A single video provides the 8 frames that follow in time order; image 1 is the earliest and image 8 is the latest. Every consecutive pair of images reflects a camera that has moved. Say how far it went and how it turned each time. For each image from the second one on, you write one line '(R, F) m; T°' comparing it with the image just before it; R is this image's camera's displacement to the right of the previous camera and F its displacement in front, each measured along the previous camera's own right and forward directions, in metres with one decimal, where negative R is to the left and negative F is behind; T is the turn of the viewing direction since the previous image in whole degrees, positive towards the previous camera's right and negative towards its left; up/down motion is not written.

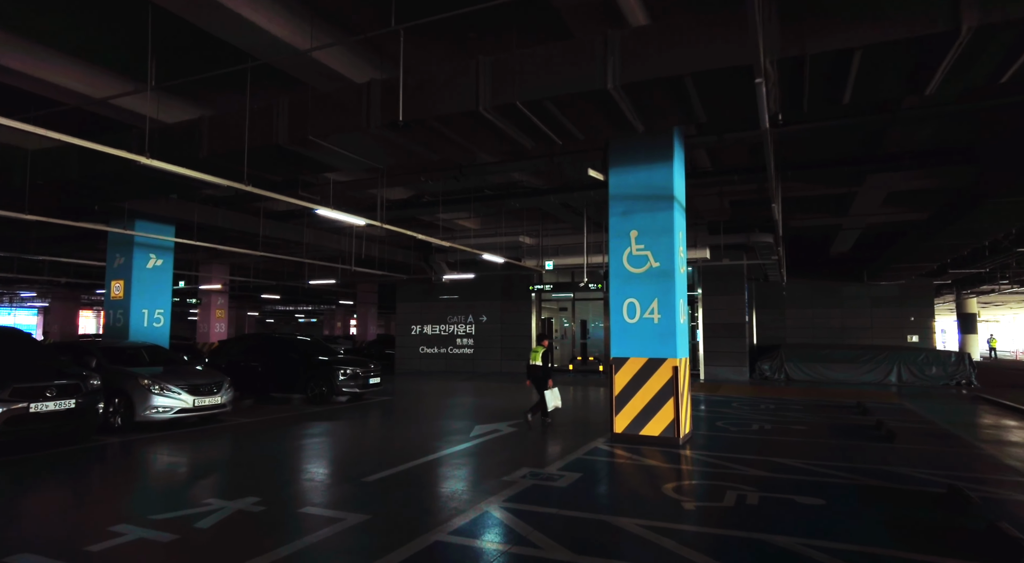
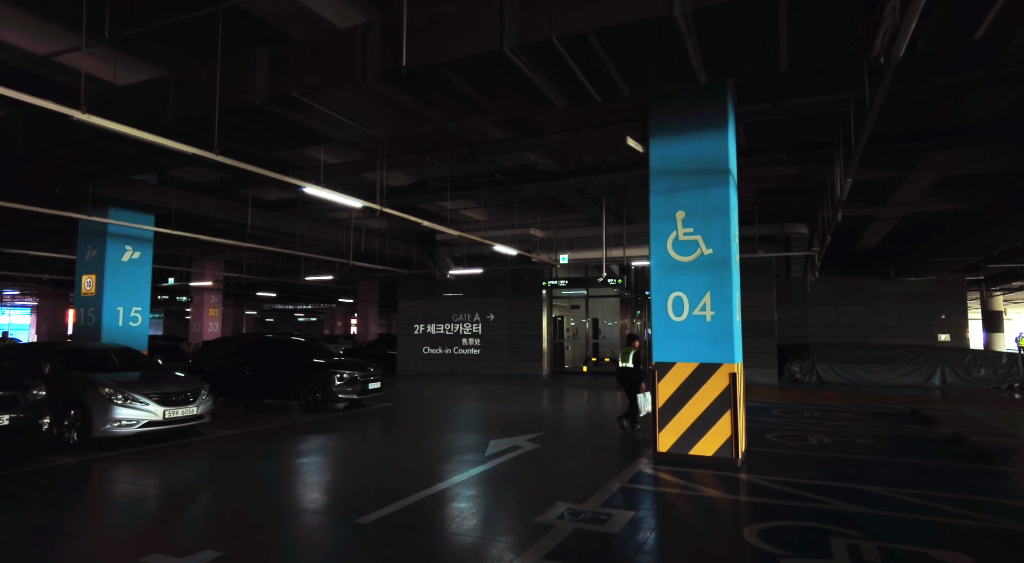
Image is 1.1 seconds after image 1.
(-0.3, +1.3) m; 0°
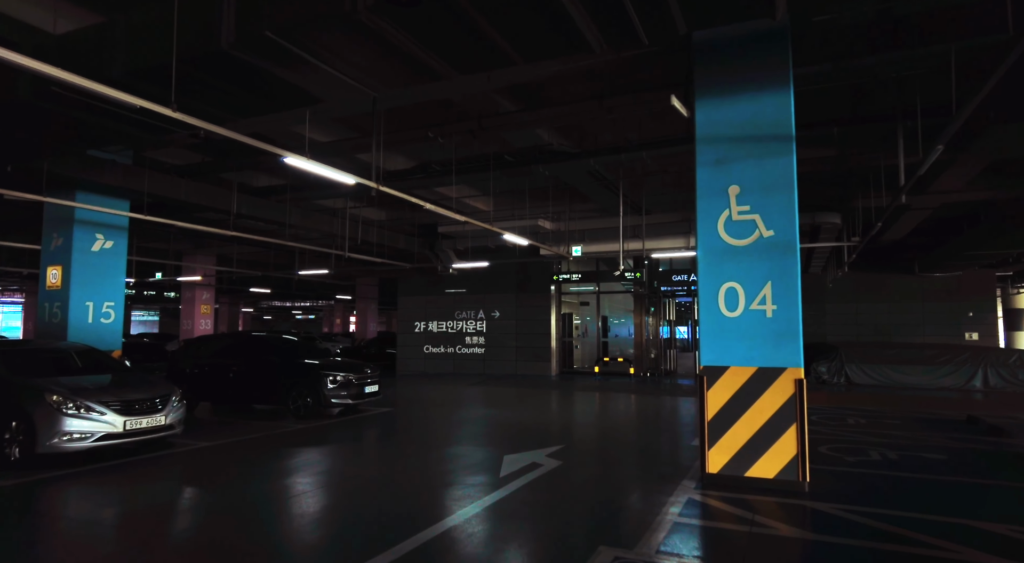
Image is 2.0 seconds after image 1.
(-0.2, +1.1) m; 0°
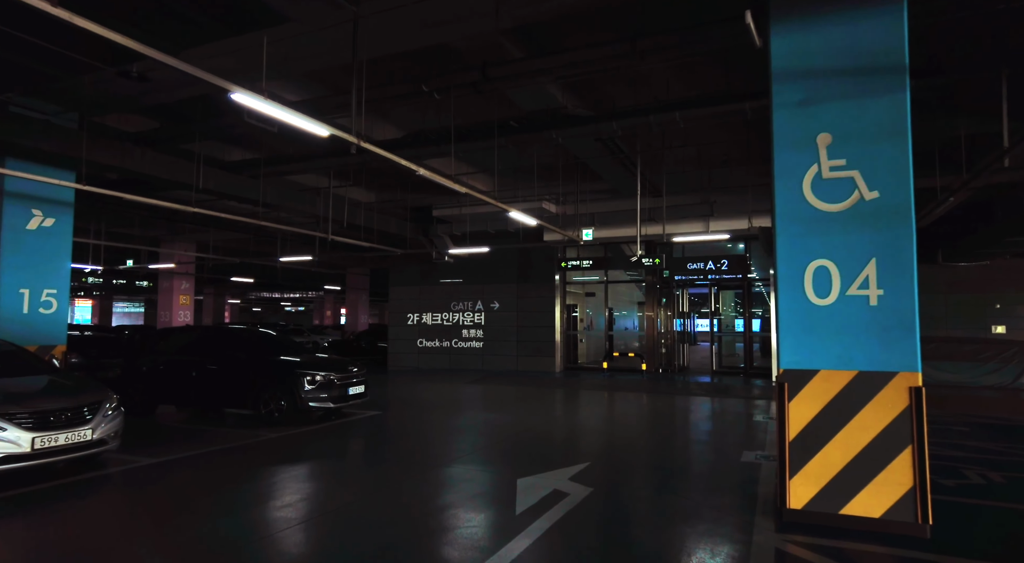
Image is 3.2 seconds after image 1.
(-0.2, +1.4) m; +1°
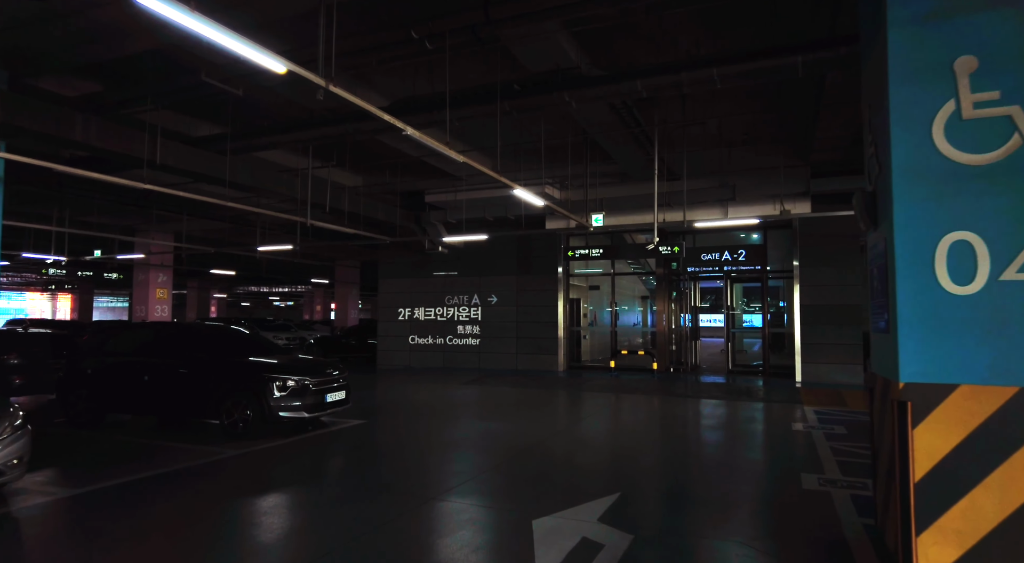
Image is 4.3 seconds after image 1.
(-0.1, +1.3) m; +1°
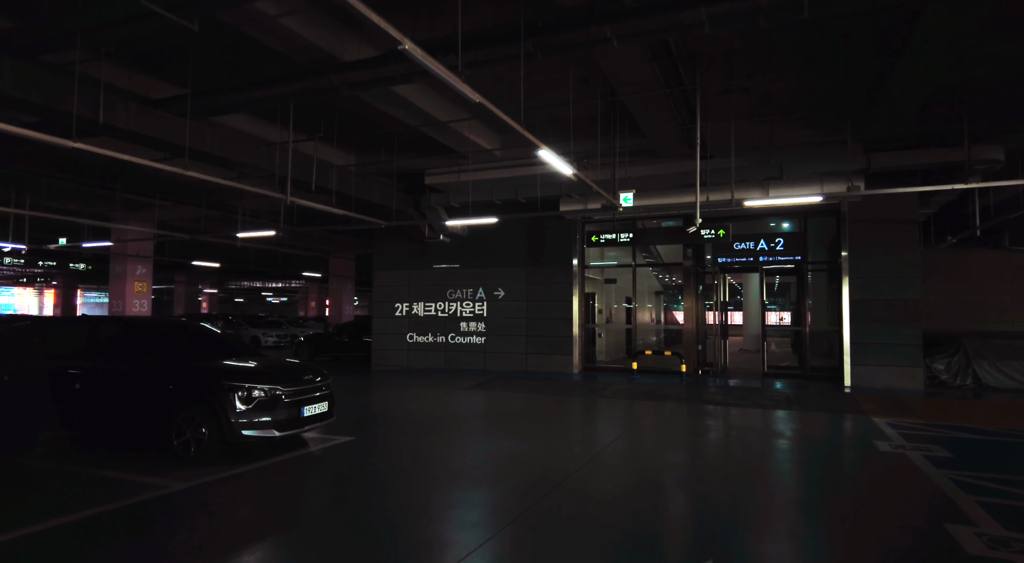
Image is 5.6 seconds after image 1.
(-0.3, +1.6) m; 0°
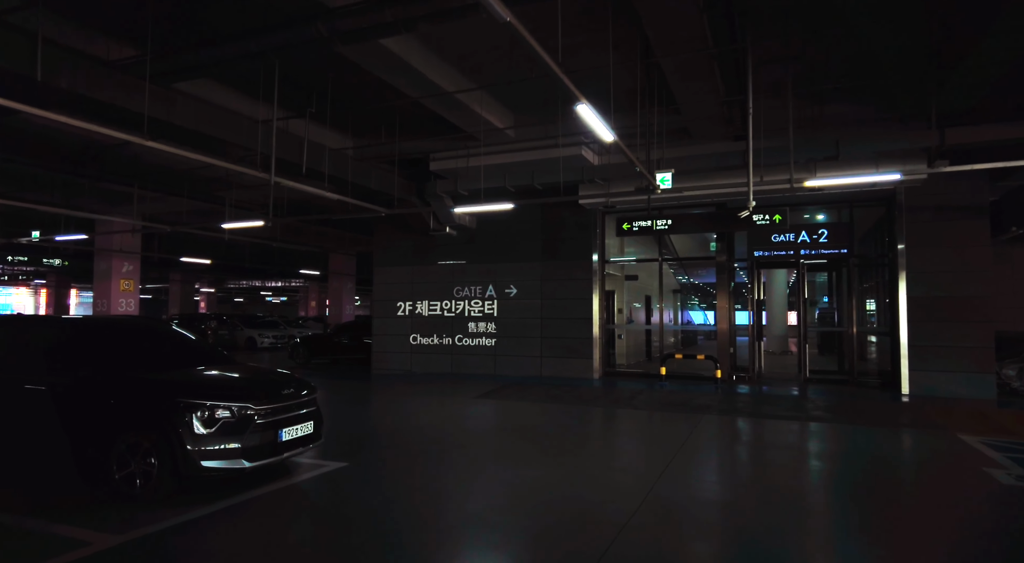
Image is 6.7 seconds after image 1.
(-0.2, +1.3) m; 0°
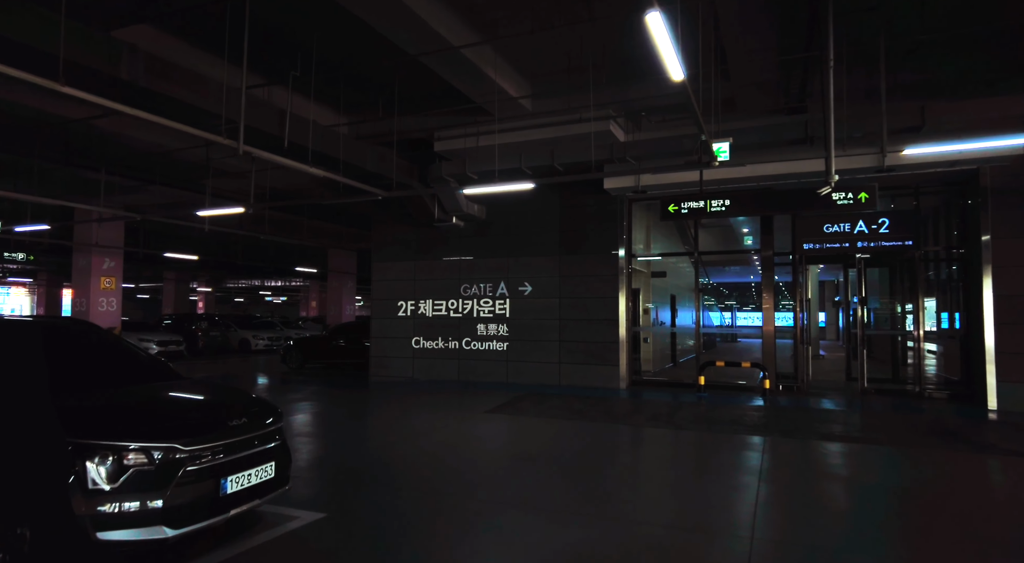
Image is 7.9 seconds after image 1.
(-0.2, +1.5) m; 0°
